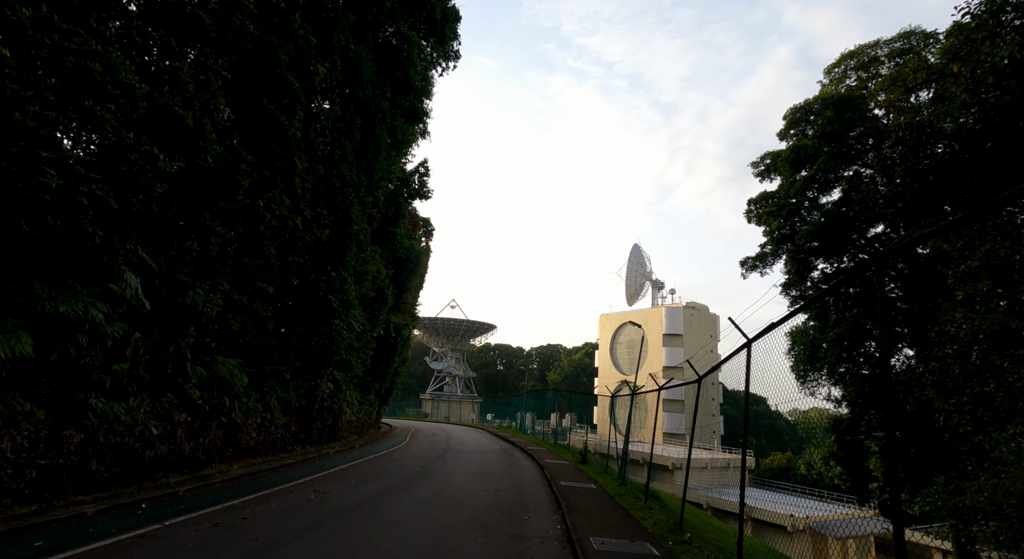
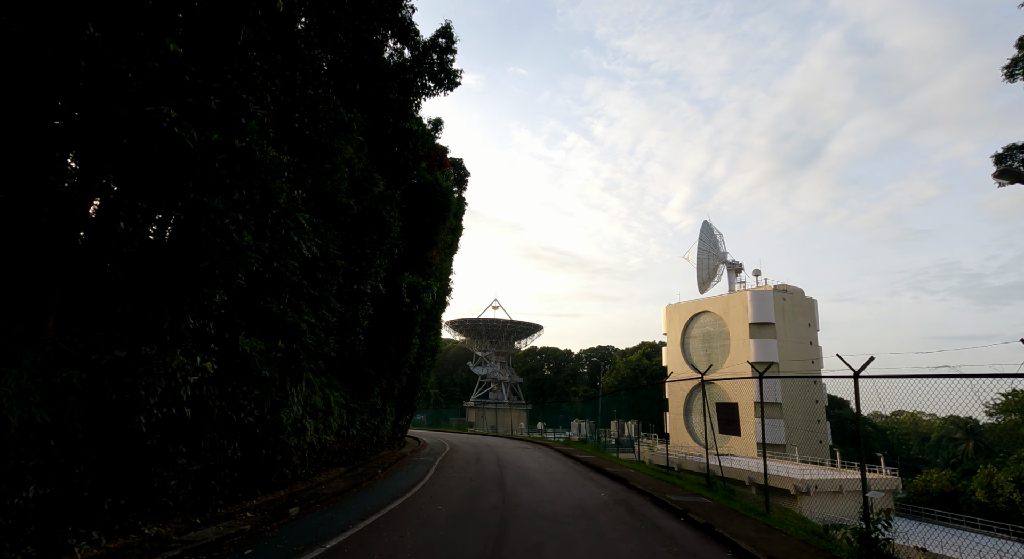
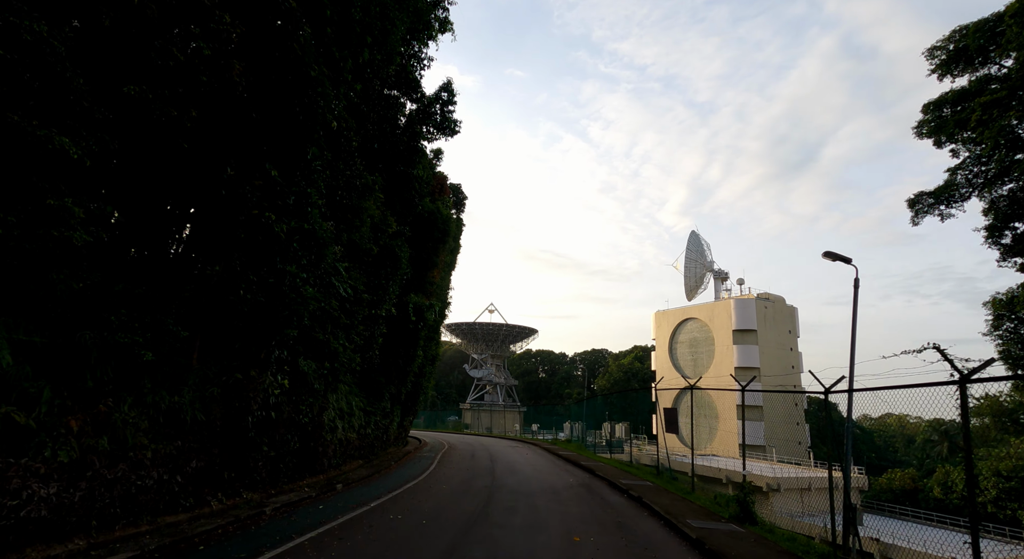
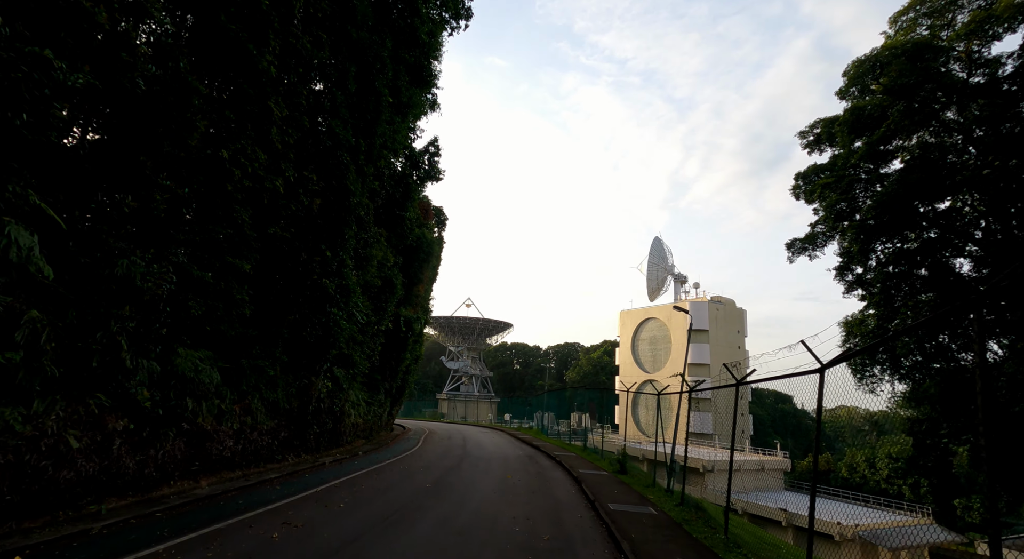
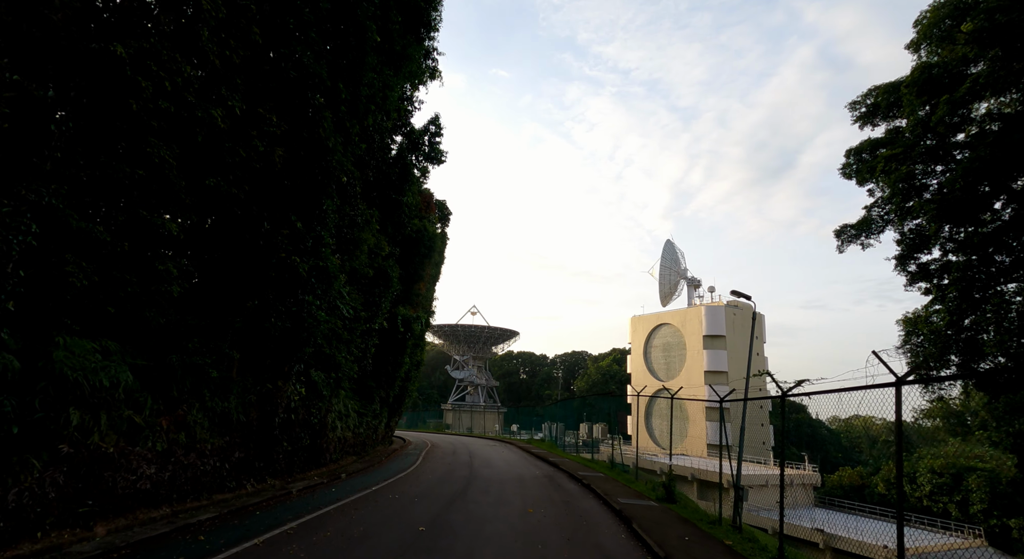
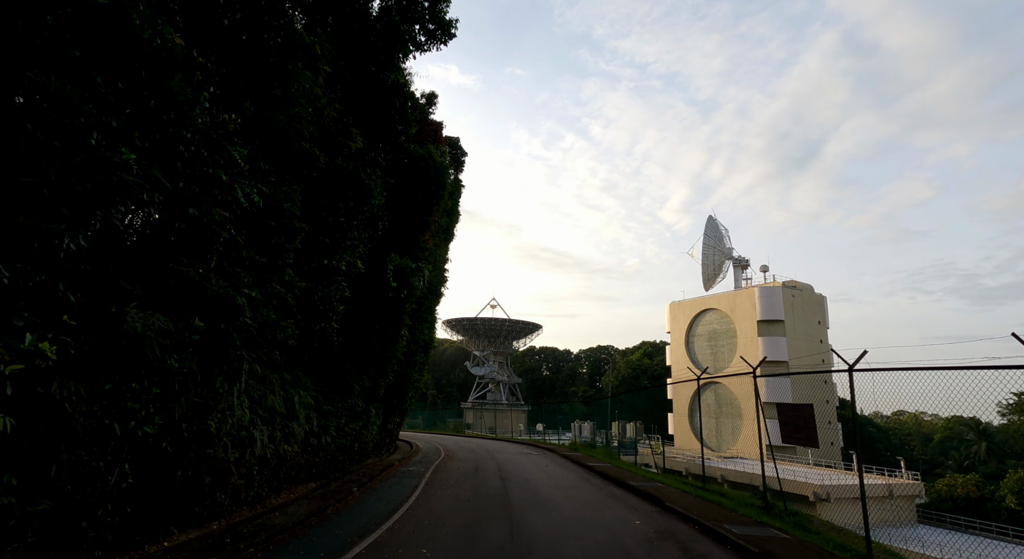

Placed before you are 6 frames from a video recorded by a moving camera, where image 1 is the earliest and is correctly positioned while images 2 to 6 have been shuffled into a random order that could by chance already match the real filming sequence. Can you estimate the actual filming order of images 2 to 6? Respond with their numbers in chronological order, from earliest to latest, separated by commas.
4, 5, 3, 2, 6
